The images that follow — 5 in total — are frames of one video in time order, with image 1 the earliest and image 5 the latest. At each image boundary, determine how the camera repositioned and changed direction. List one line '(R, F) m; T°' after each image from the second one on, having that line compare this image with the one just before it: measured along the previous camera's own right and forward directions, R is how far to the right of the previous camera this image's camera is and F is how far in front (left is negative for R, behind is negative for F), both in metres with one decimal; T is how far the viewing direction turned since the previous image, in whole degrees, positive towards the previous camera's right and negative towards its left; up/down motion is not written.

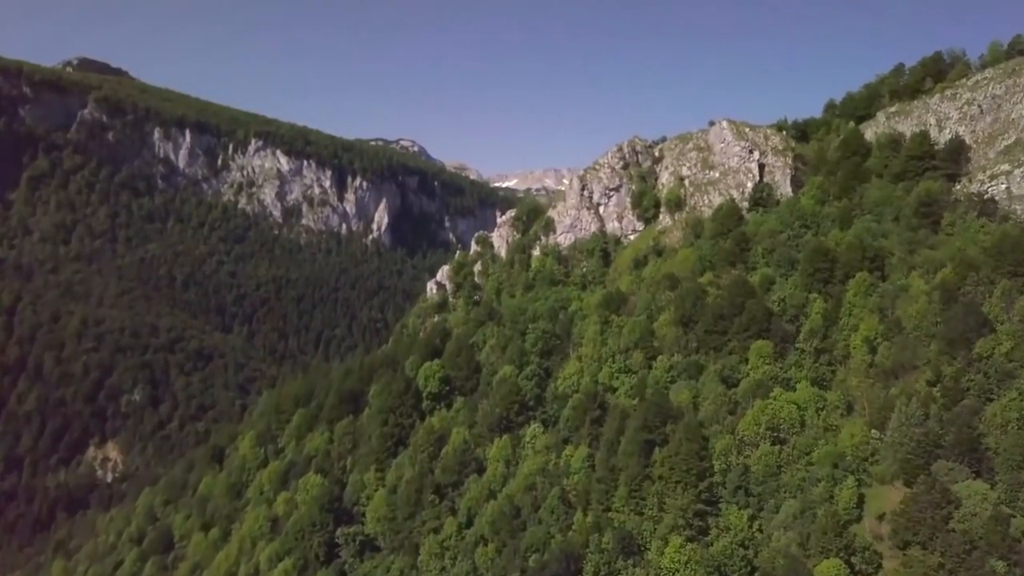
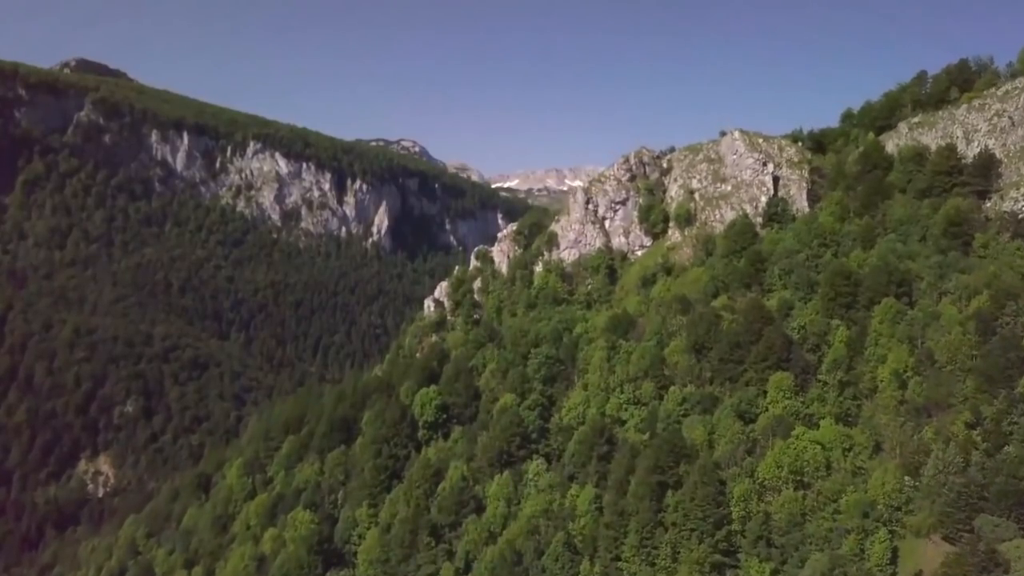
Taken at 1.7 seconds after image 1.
(0.0, +4.6) m; 0°
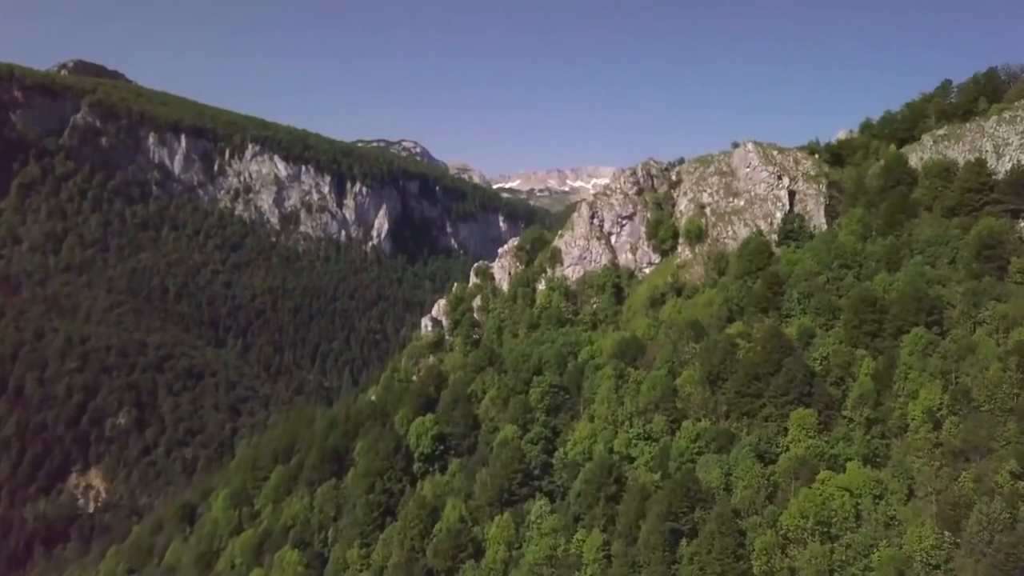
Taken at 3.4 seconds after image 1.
(0.0, +4.5) m; 0°
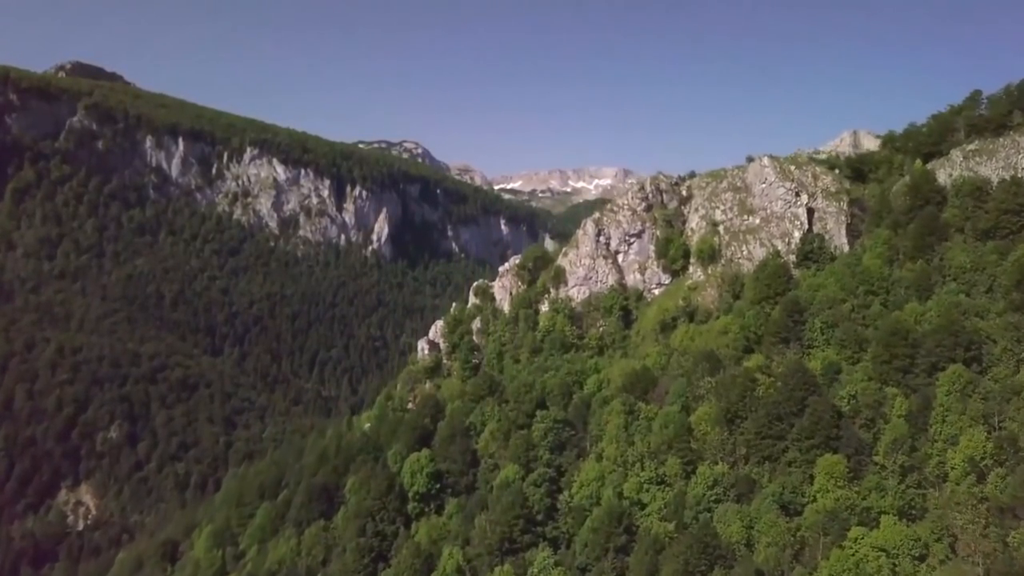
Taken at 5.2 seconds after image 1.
(0.0, +4.8) m; 0°
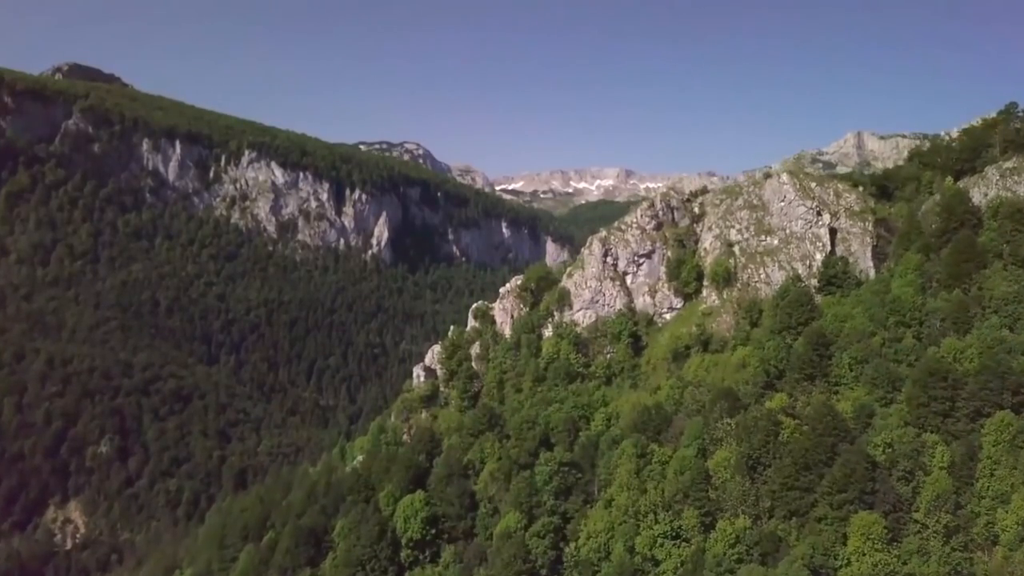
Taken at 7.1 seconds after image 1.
(0.0, +5.1) m; 0°
